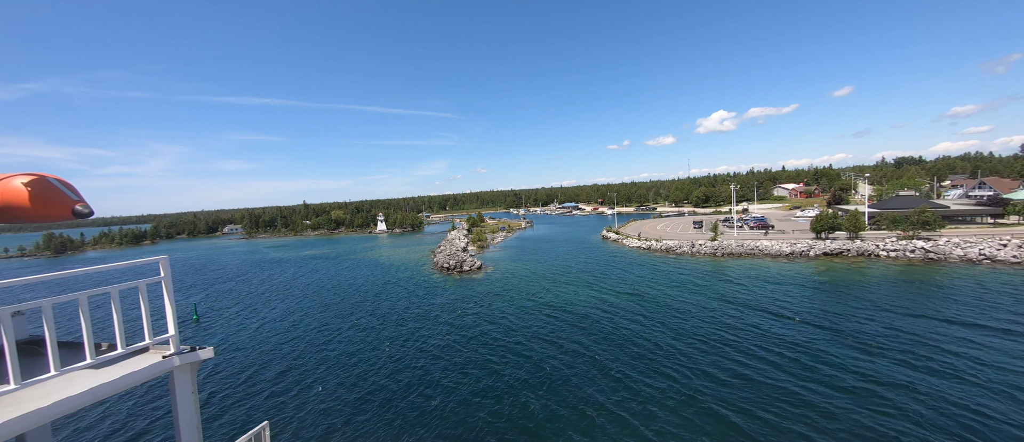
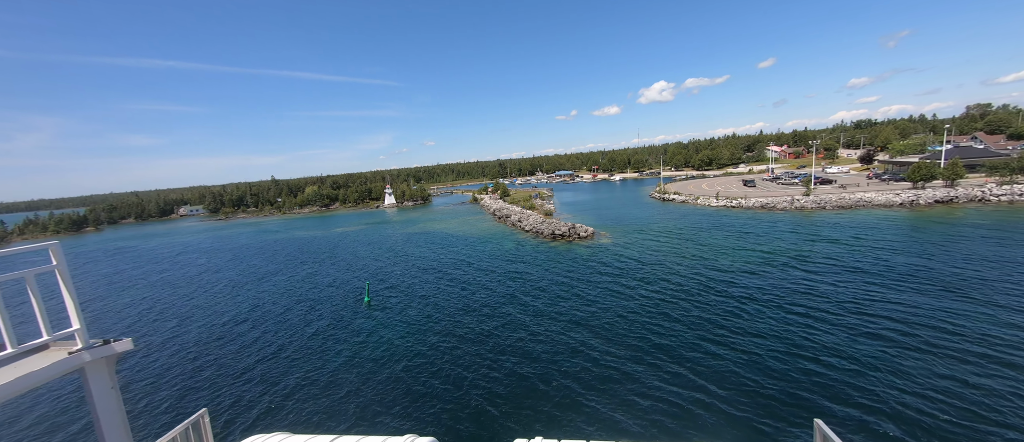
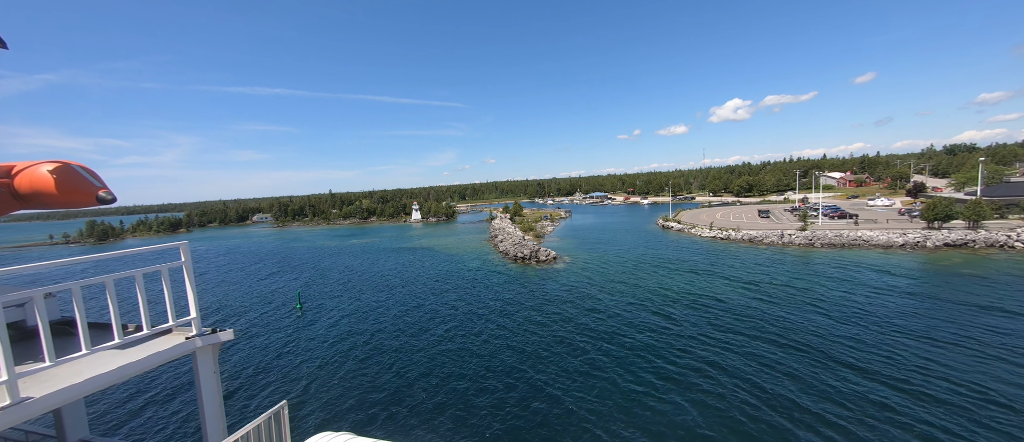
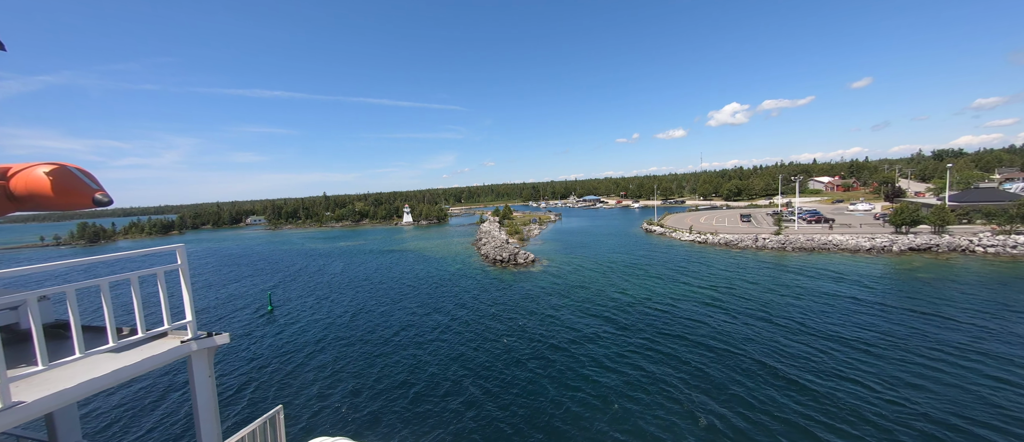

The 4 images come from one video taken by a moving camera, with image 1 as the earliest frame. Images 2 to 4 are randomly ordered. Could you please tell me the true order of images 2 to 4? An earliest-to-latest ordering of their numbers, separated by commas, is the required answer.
4, 3, 2
